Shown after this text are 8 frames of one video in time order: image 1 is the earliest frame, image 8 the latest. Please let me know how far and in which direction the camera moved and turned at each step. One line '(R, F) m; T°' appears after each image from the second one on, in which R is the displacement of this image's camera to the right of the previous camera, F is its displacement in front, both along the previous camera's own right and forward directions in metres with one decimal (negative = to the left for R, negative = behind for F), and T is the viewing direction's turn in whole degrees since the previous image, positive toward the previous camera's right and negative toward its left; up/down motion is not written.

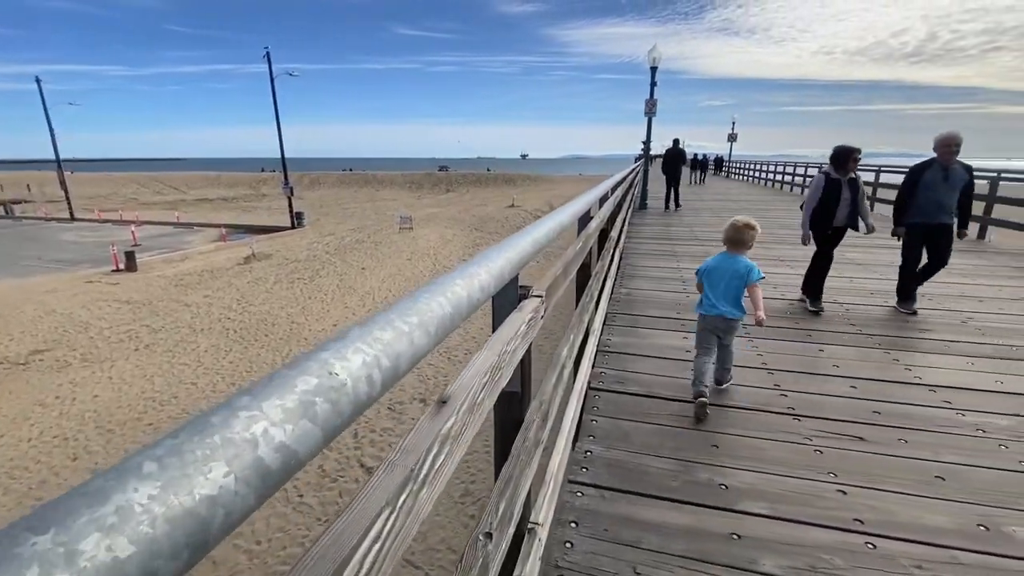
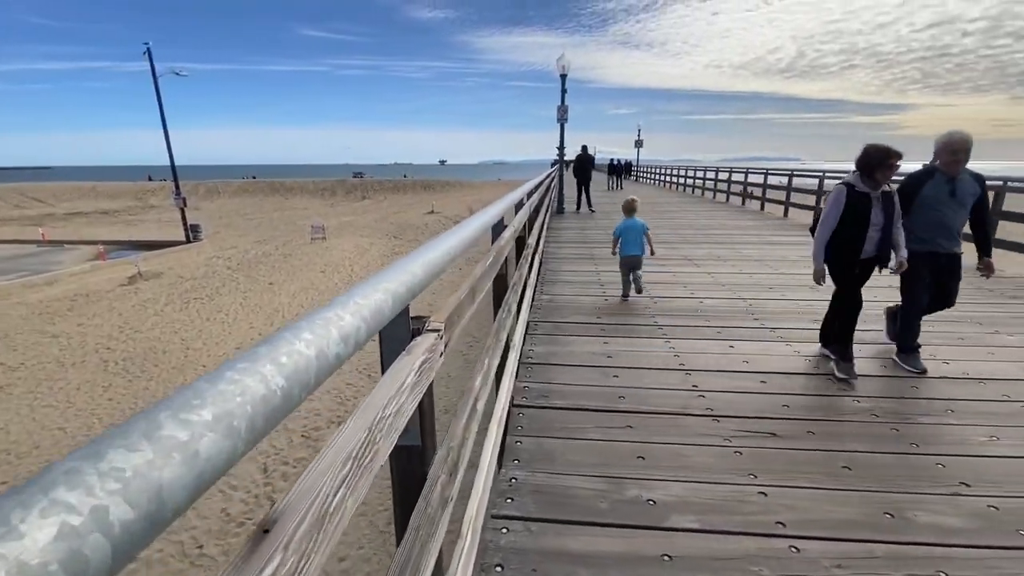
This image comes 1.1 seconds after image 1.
(+0.1, +0.2) m; +9°
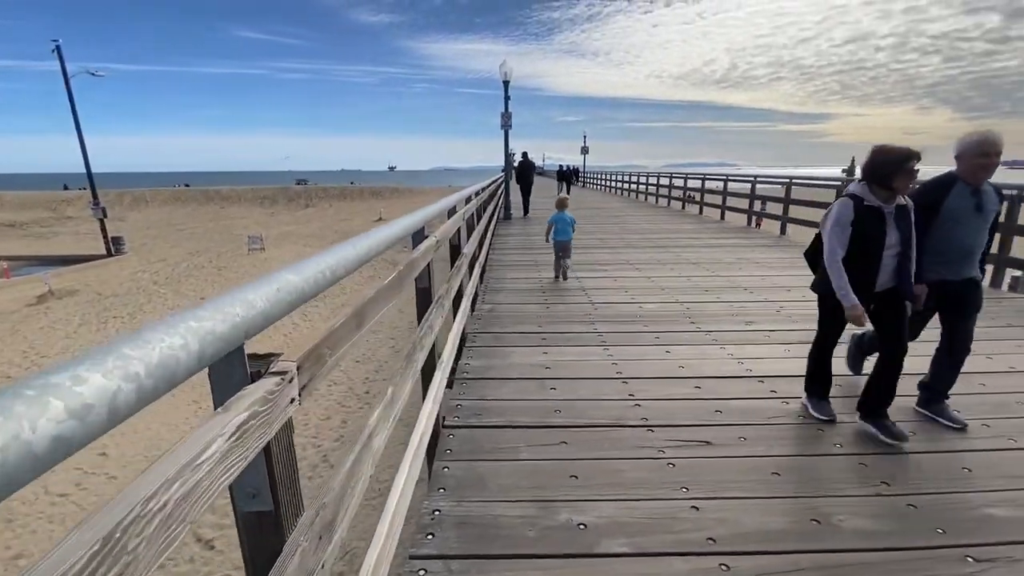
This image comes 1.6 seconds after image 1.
(+0.1, +0.1) m; +6°
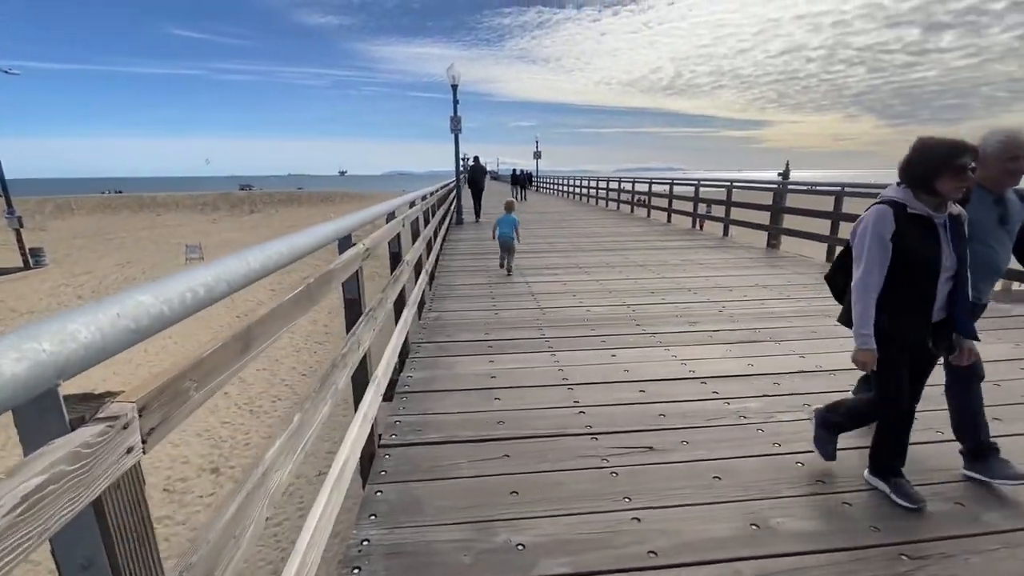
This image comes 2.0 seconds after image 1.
(+0.1, +0.1) m; +5°
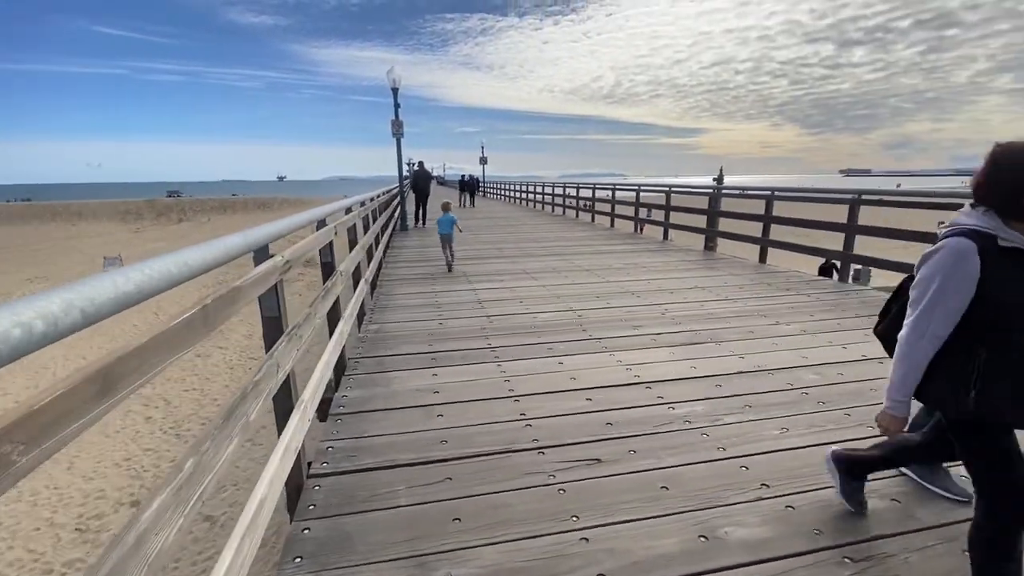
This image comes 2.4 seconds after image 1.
(0.0, +0.1) m; +6°
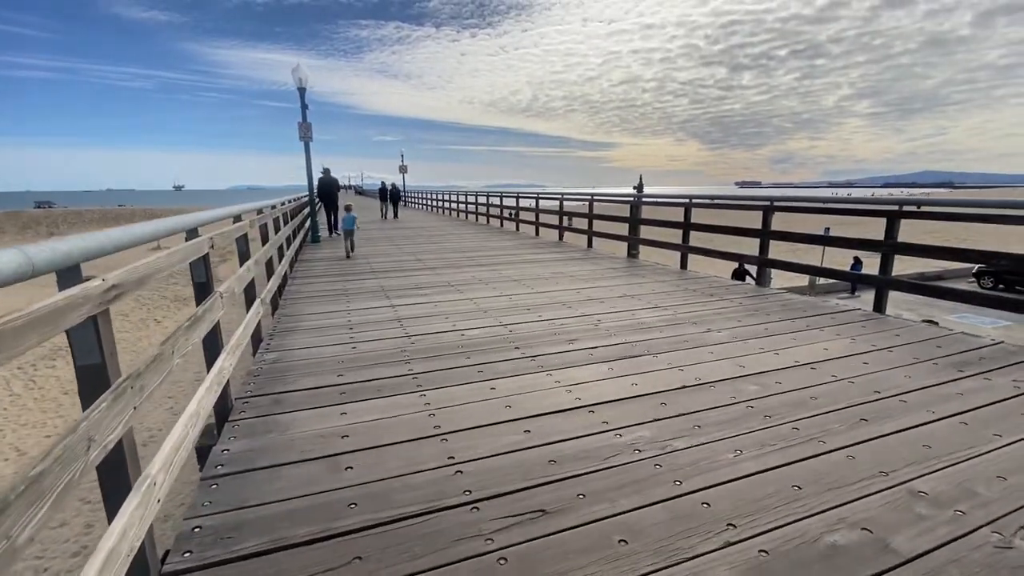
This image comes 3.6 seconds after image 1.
(0.0, +0.4) m; +9°
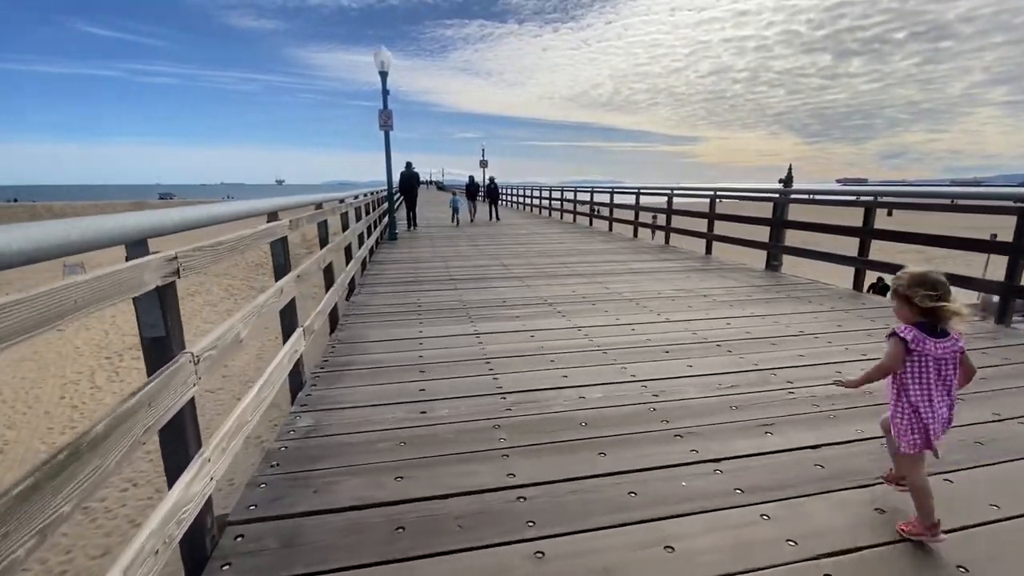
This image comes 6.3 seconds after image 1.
(-0.4, +1.3) m; -9°
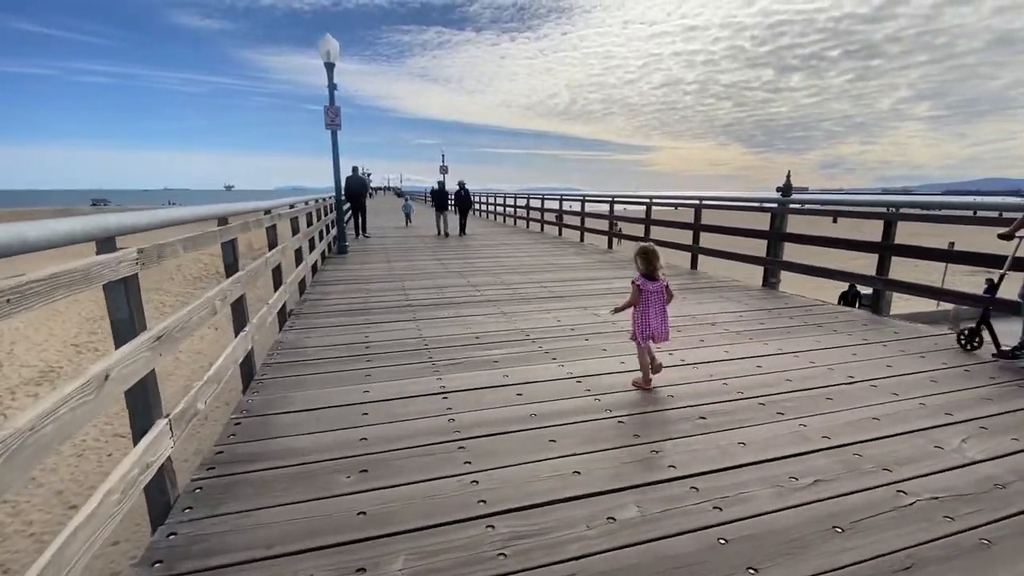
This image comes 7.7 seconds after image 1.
(-0.1, +0.9) m; +5°
